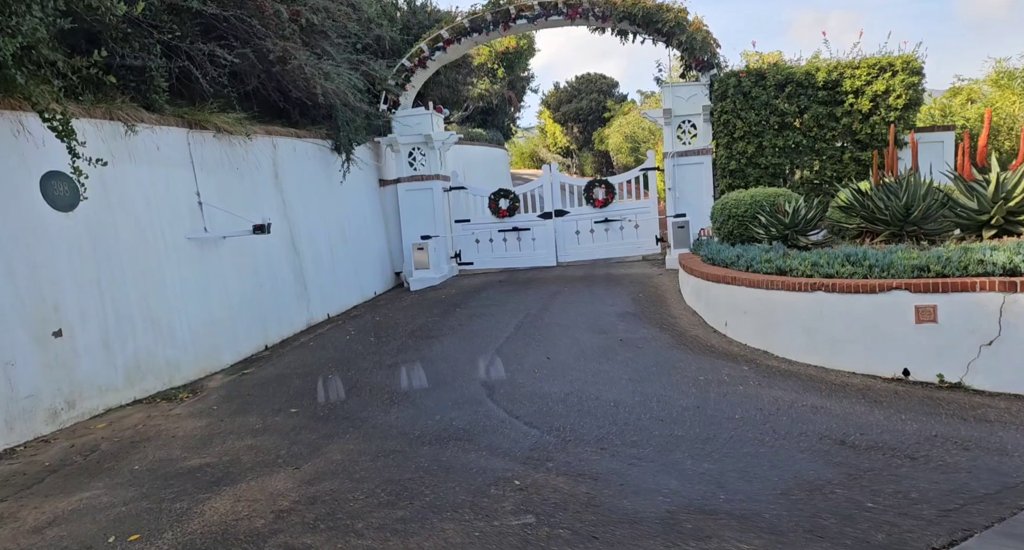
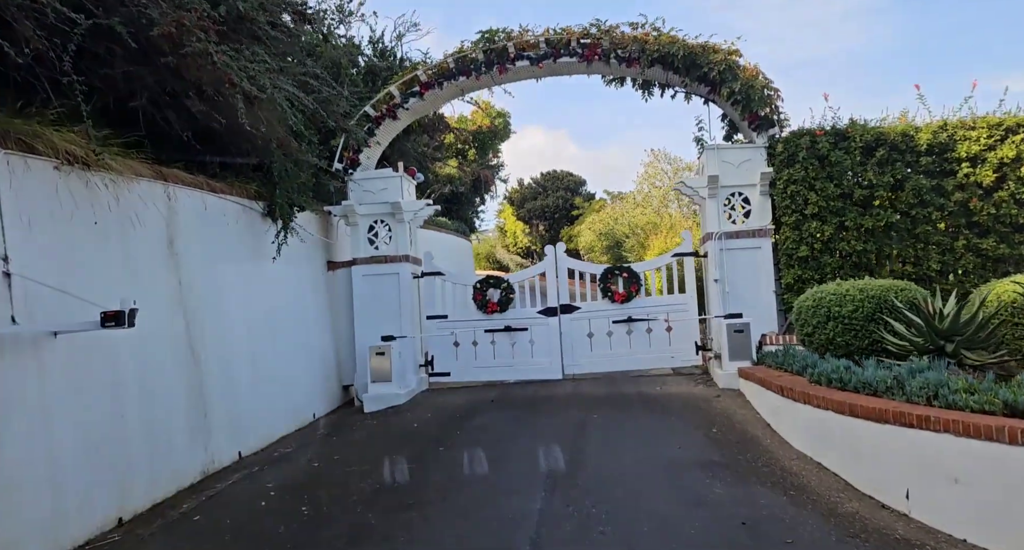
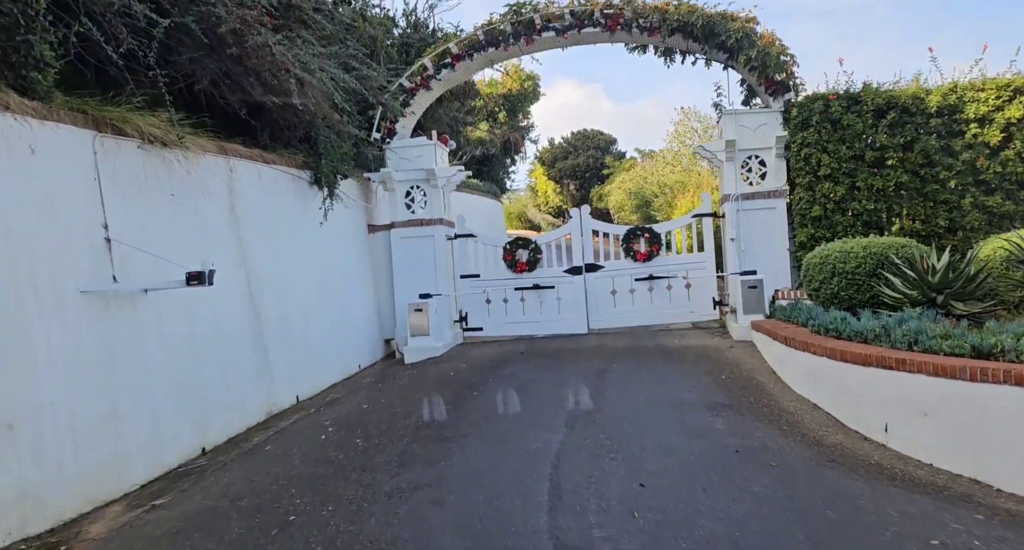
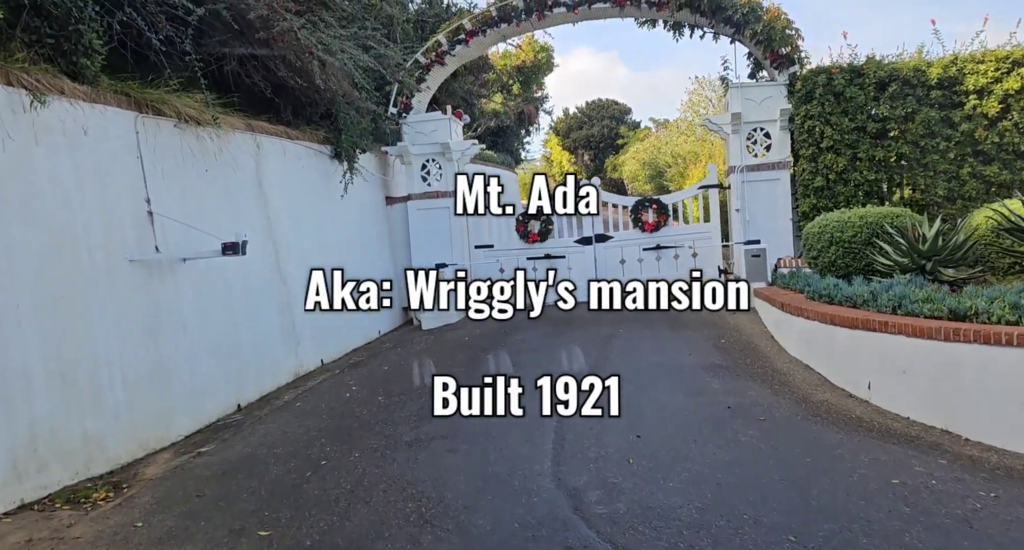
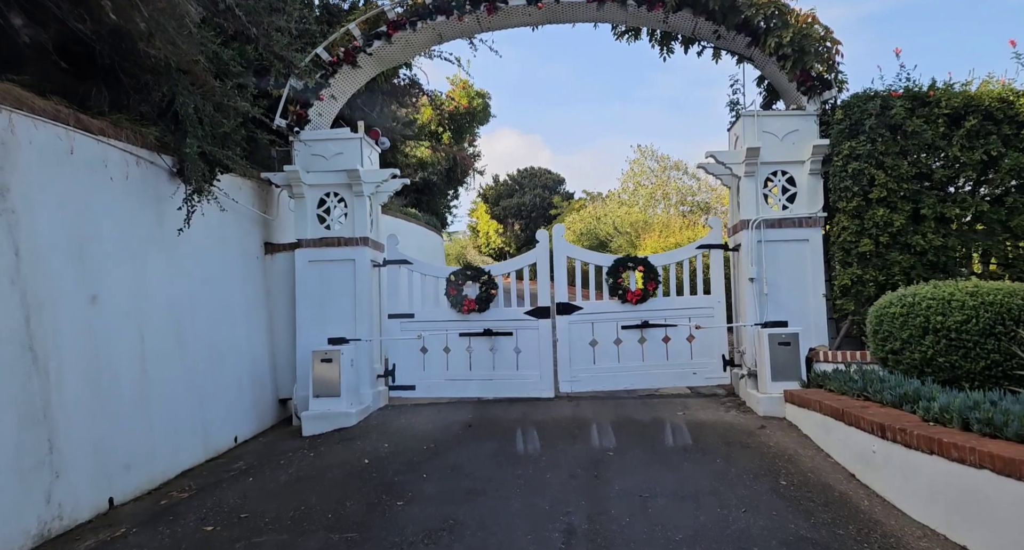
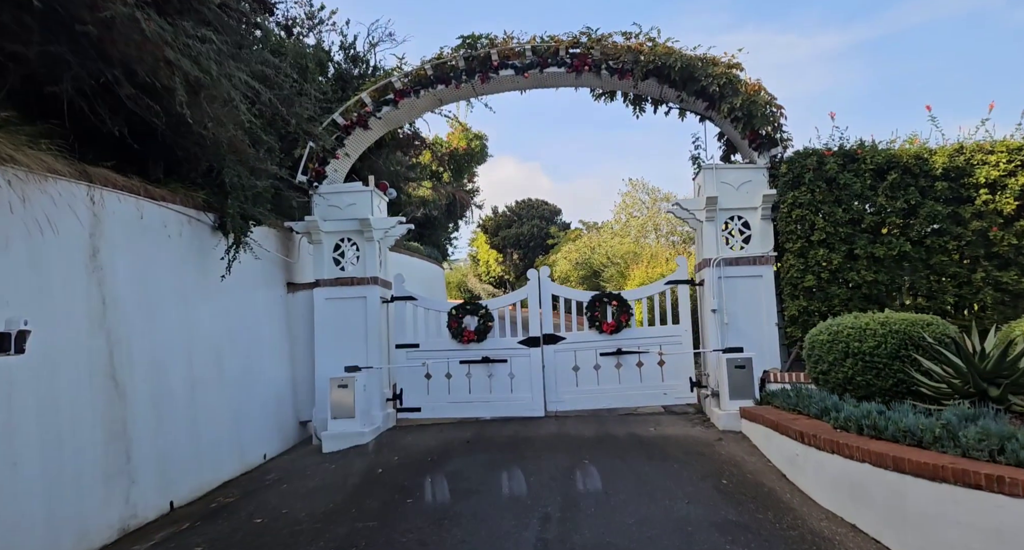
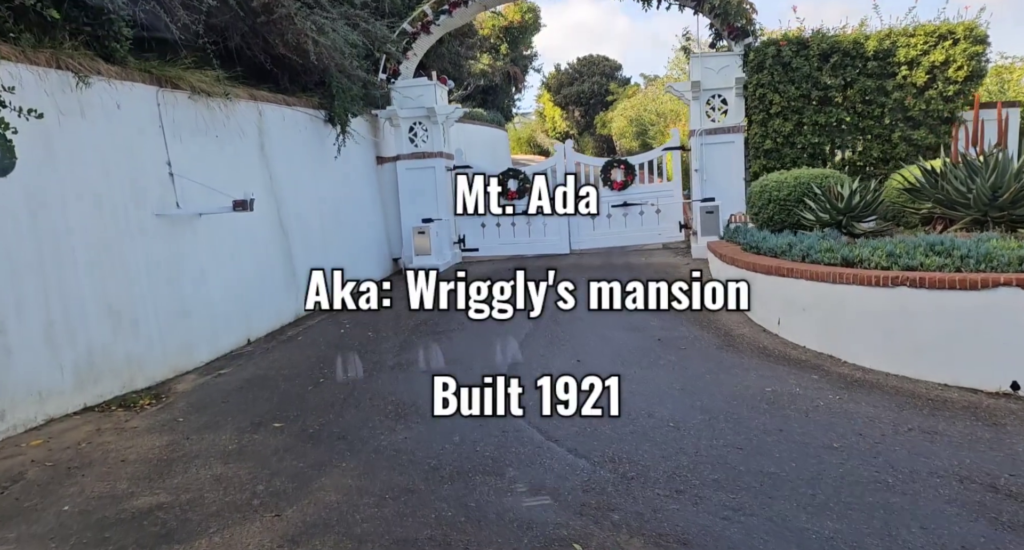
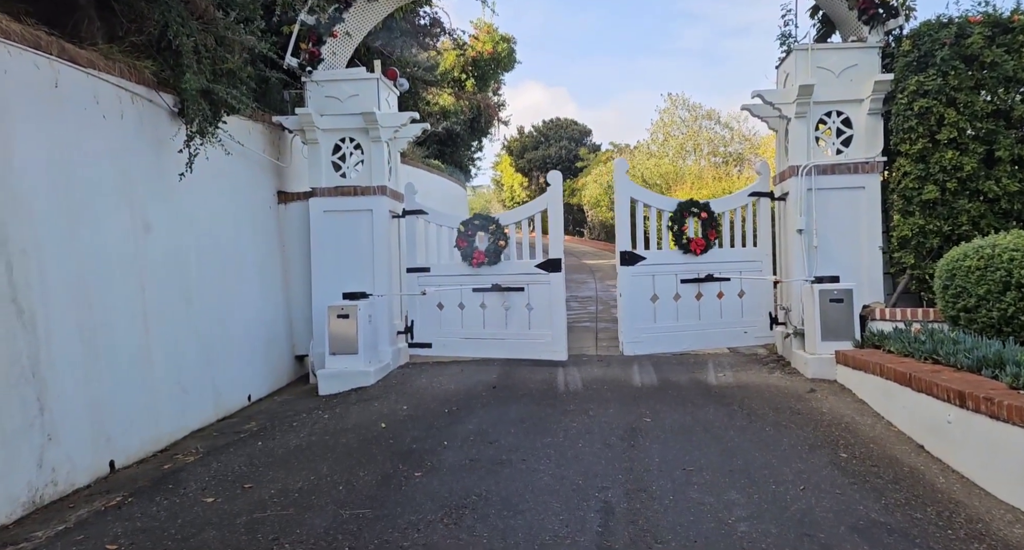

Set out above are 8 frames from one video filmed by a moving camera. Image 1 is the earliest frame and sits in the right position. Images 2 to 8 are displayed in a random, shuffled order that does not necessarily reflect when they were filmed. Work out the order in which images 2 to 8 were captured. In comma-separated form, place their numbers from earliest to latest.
7, 4, 3, 2, 6, 5, 8
